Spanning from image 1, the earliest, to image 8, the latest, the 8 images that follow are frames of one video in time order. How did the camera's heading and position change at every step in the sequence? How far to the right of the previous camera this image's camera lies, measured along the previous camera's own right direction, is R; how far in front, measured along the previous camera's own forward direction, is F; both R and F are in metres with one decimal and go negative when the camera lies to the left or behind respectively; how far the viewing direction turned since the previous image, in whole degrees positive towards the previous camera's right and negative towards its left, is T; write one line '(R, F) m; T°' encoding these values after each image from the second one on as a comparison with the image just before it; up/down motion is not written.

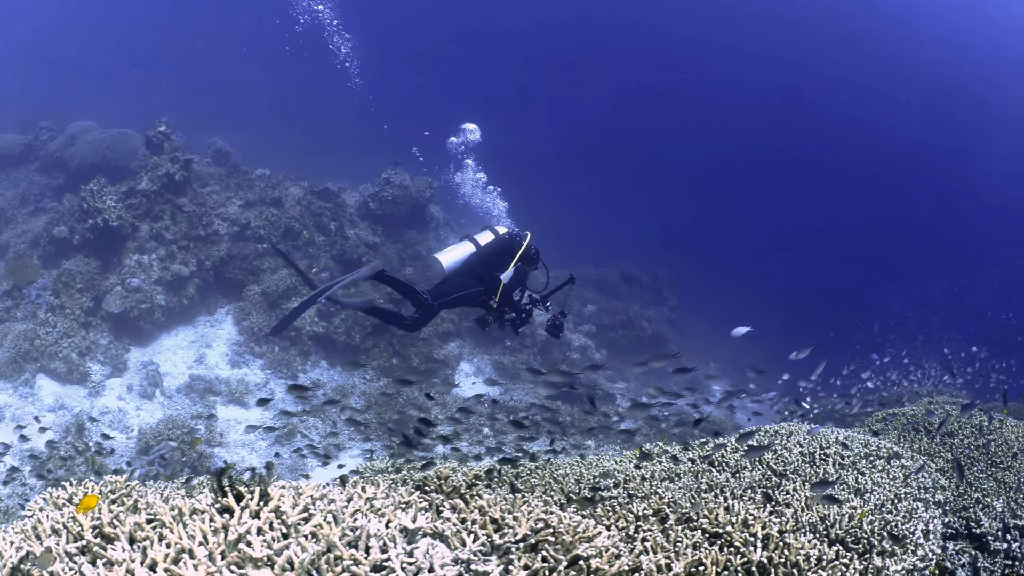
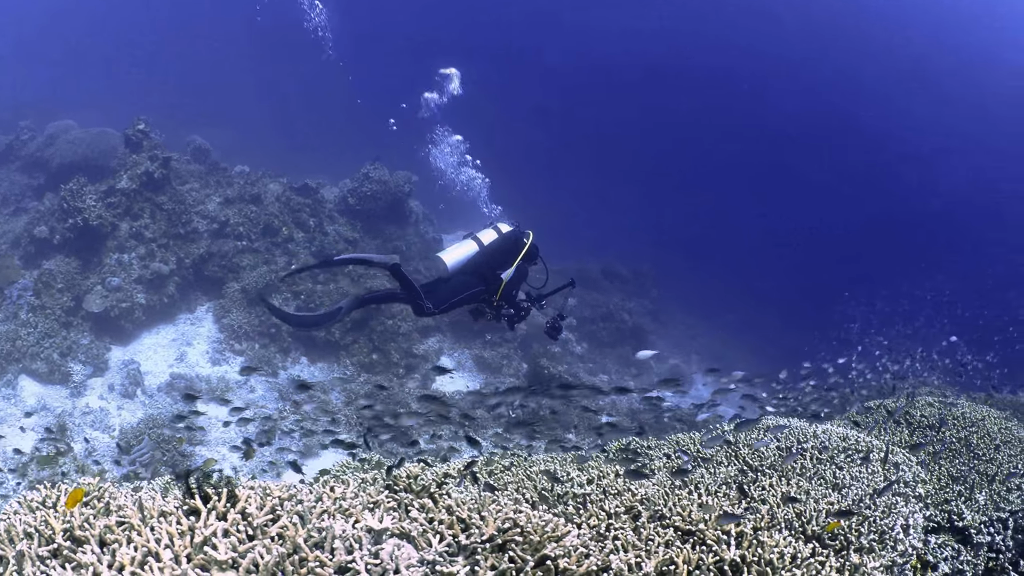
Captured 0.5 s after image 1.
(+0.3, +0.1) m; 0°
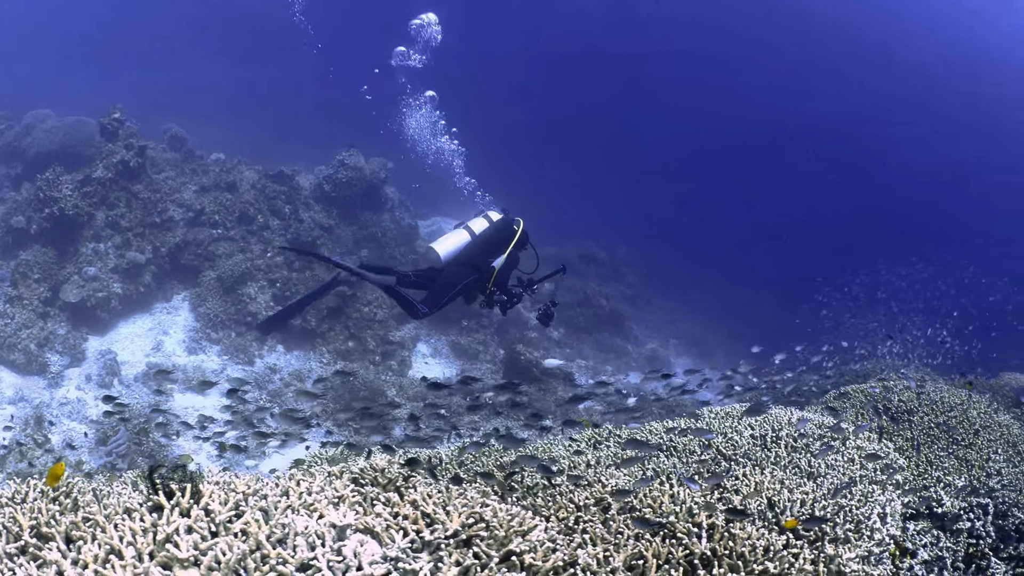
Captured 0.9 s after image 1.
(+0.3, +0.1) m; 0°
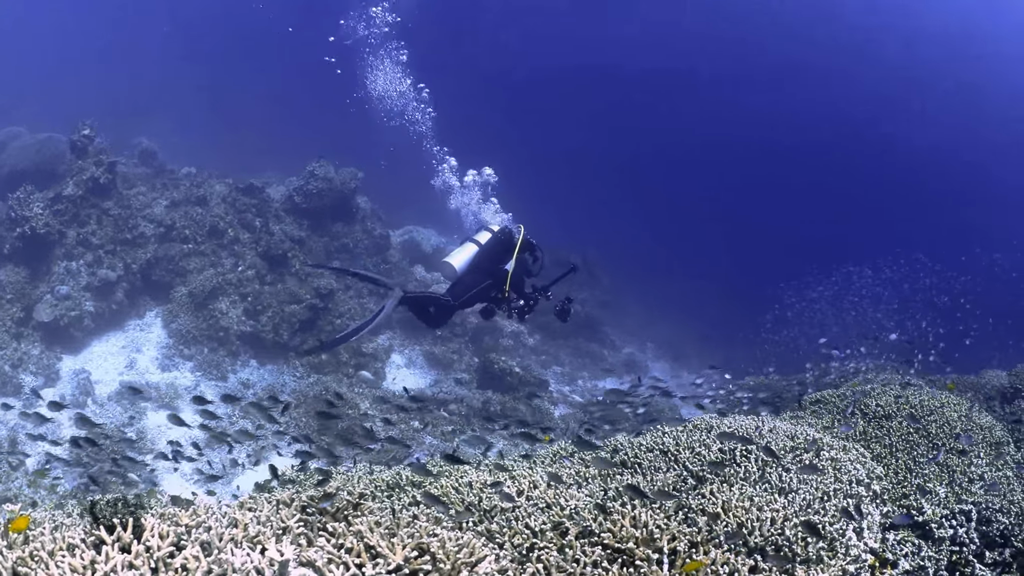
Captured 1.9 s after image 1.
(+0.6, +0.2) m; -1°
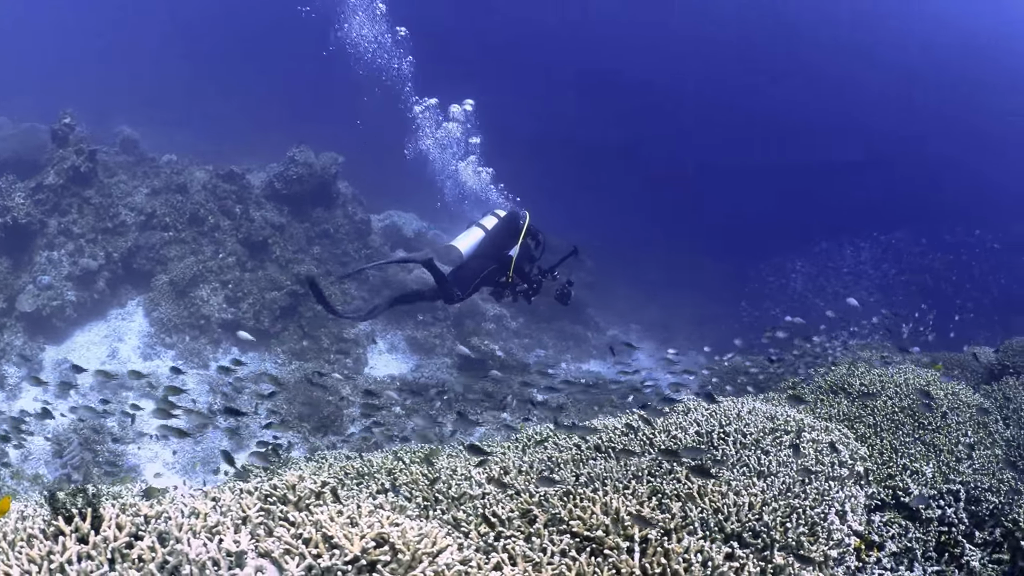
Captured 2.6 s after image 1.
(+0.4, +0.1) m; -1°
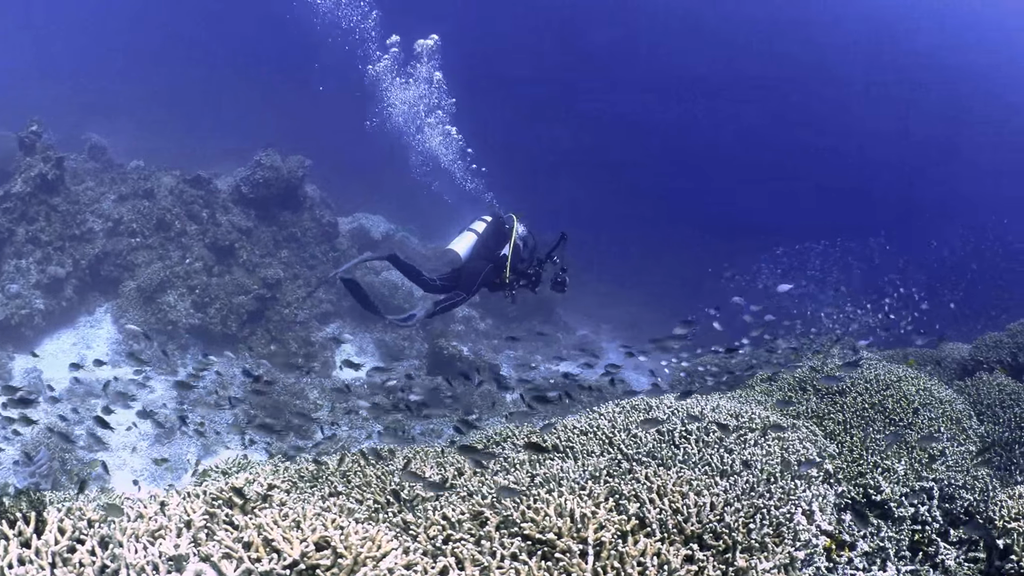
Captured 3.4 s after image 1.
(+0.5, +0.1) m; -1°
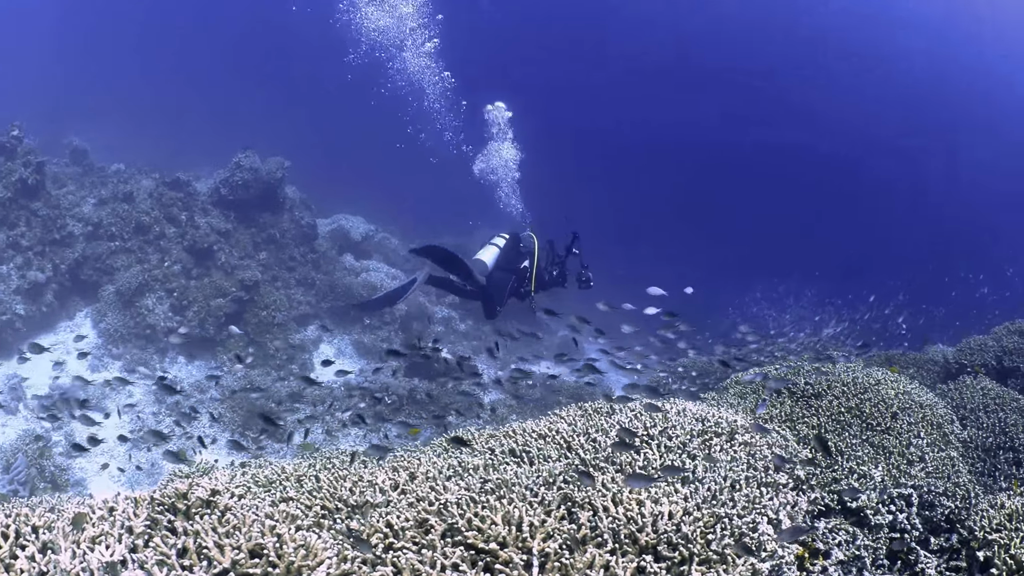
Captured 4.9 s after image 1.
(+0.5, +0.1) m; -1°
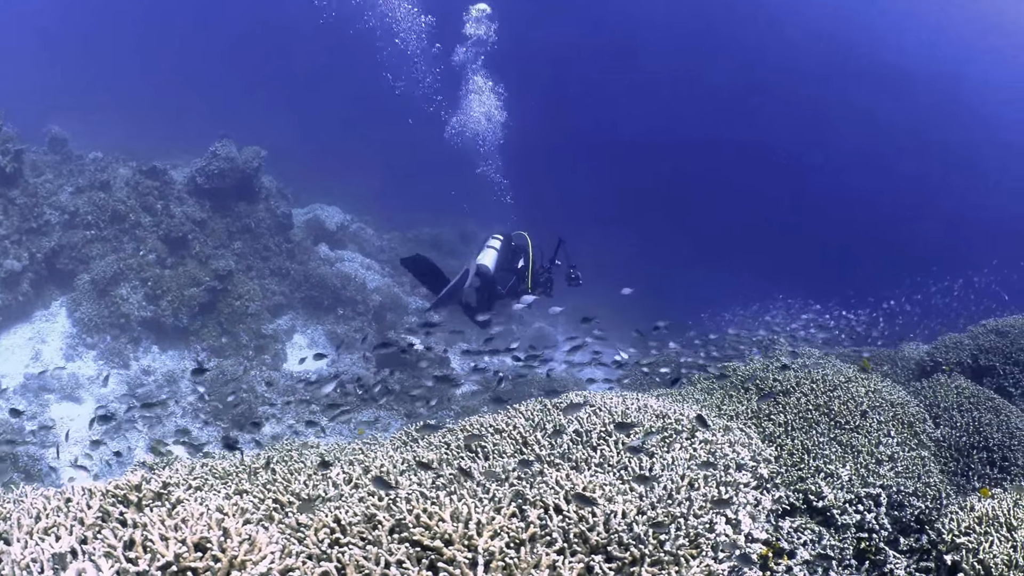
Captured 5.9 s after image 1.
(+0.5, +0.1) m; -1°
